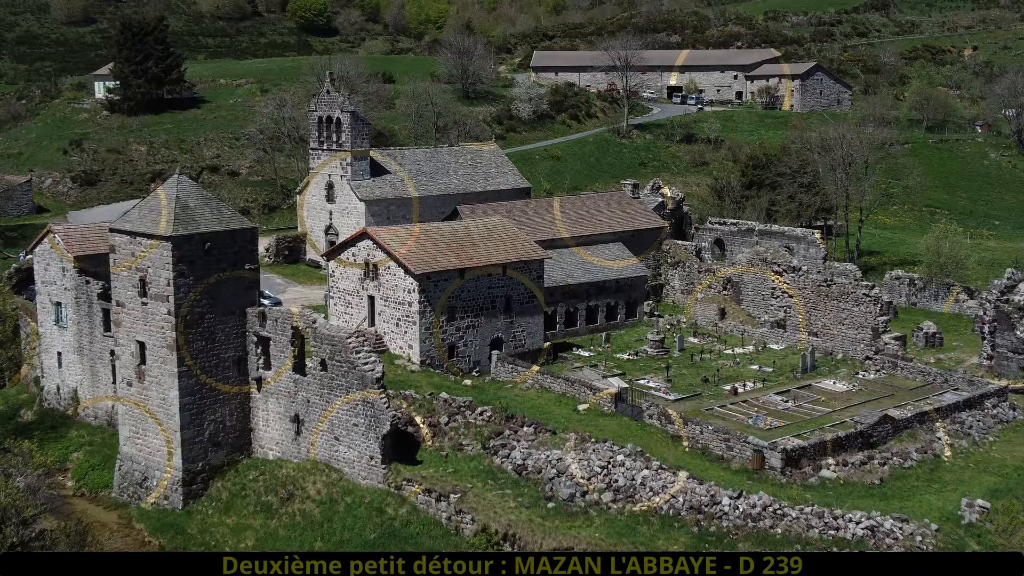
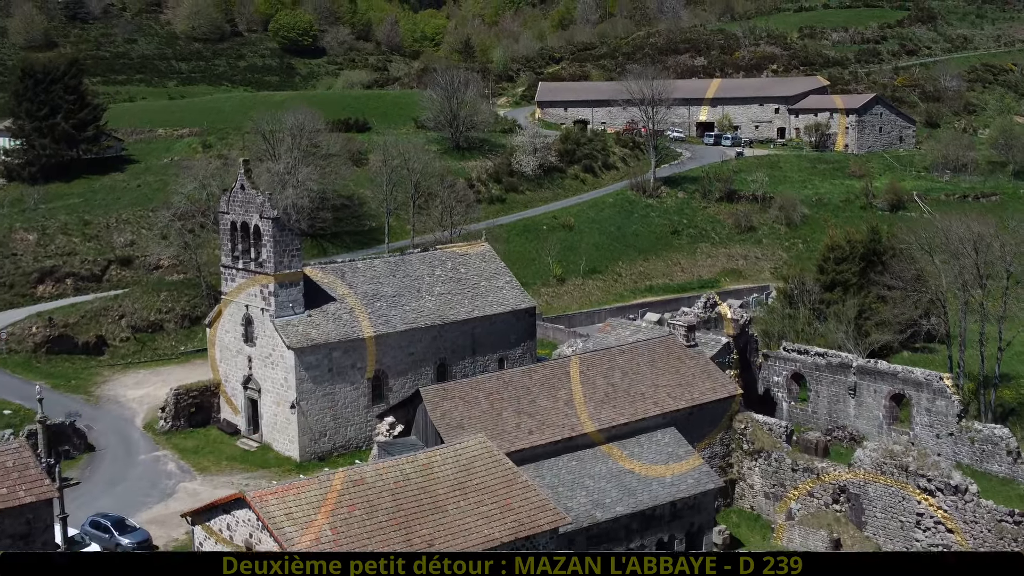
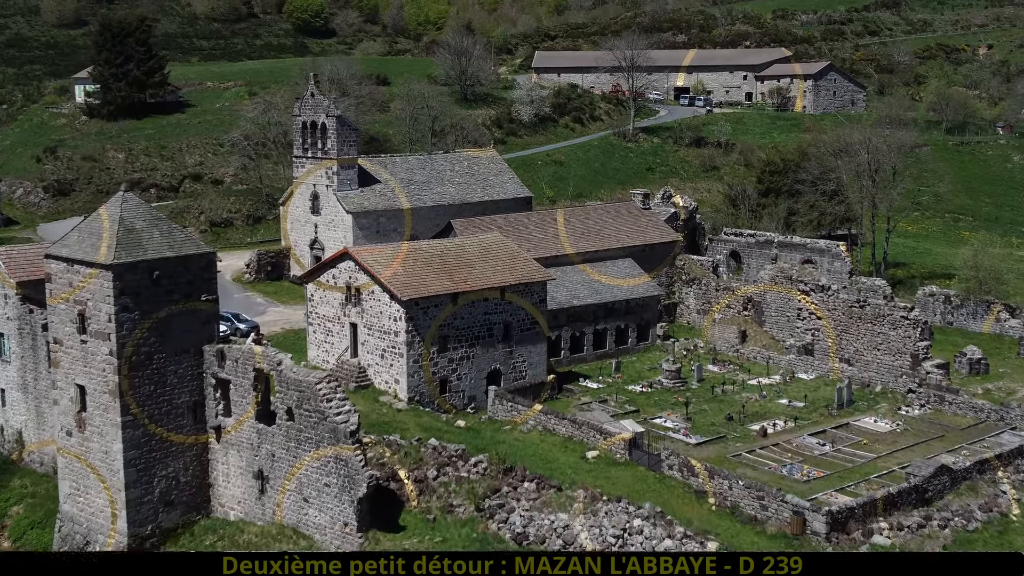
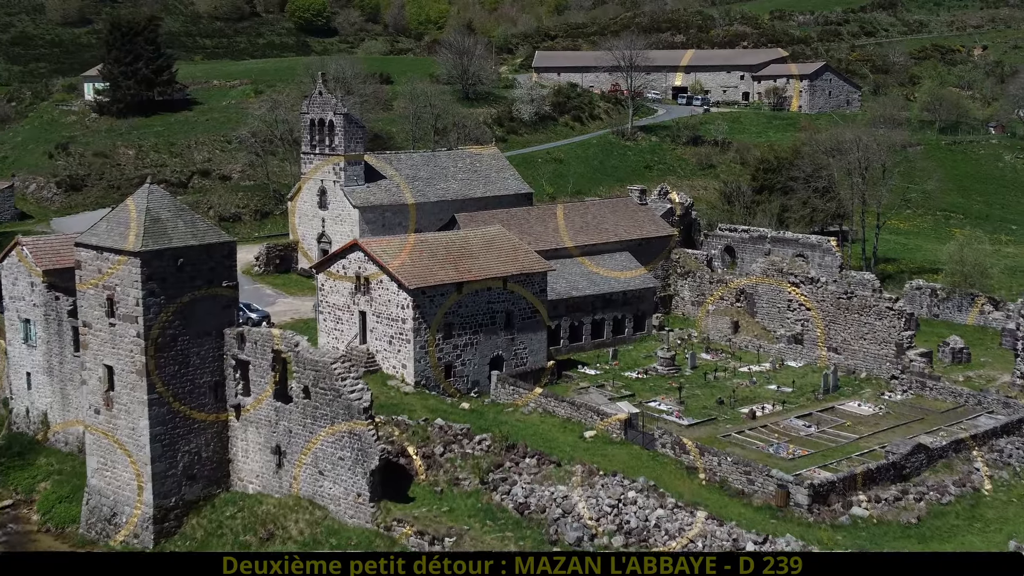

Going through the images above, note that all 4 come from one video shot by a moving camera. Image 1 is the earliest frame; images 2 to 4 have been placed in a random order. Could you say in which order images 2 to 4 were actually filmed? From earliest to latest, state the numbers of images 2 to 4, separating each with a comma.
4, 3, 2
